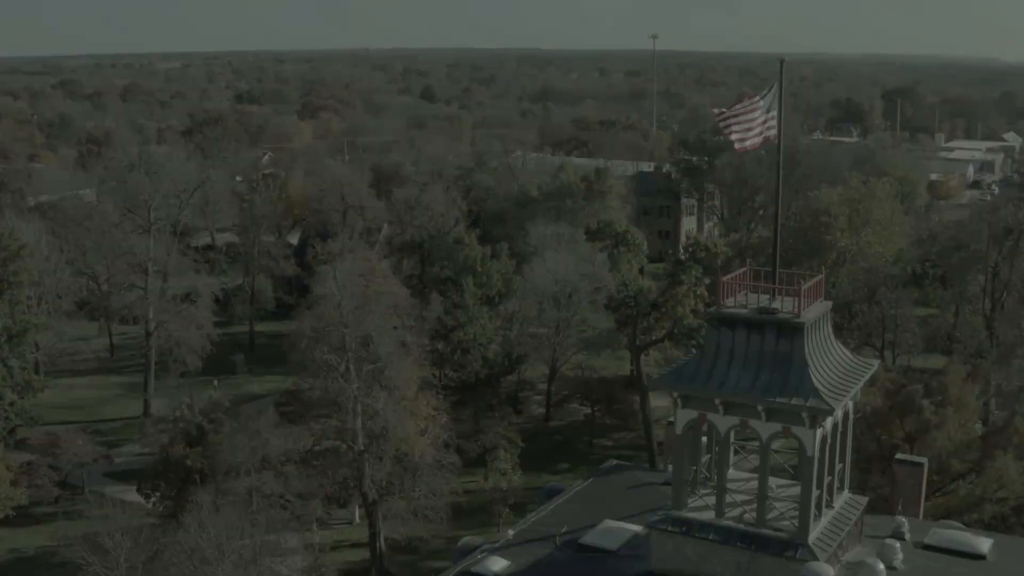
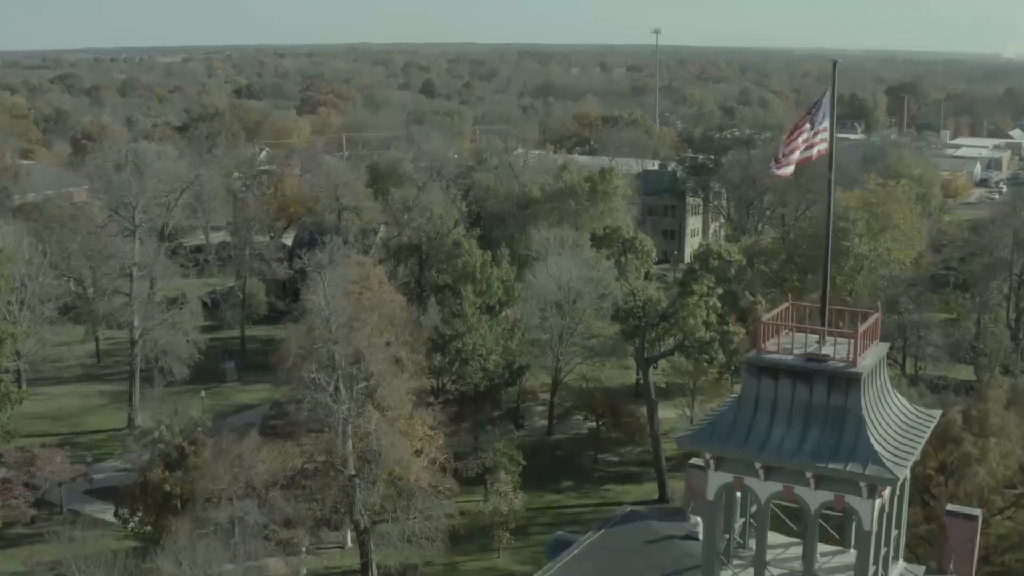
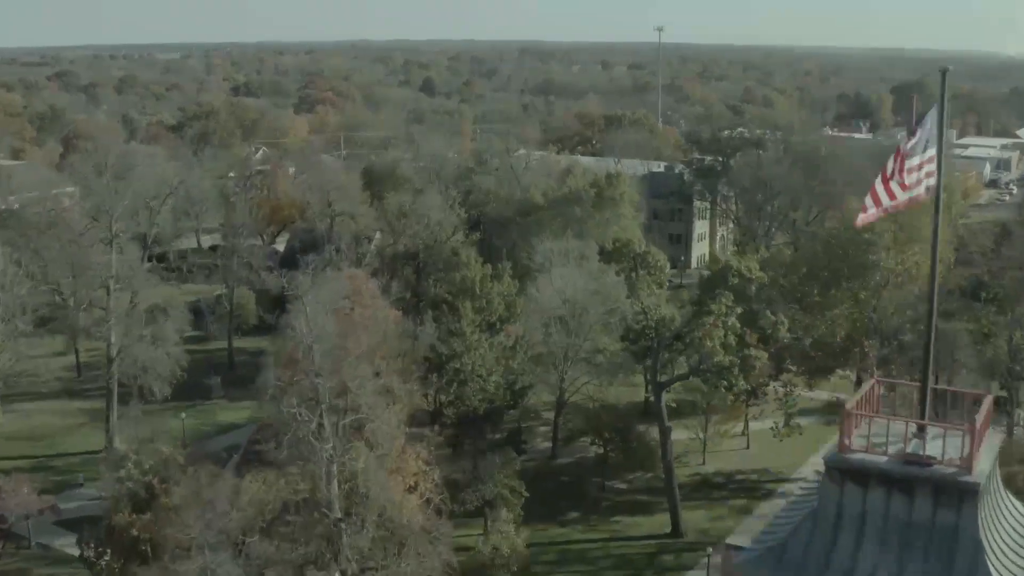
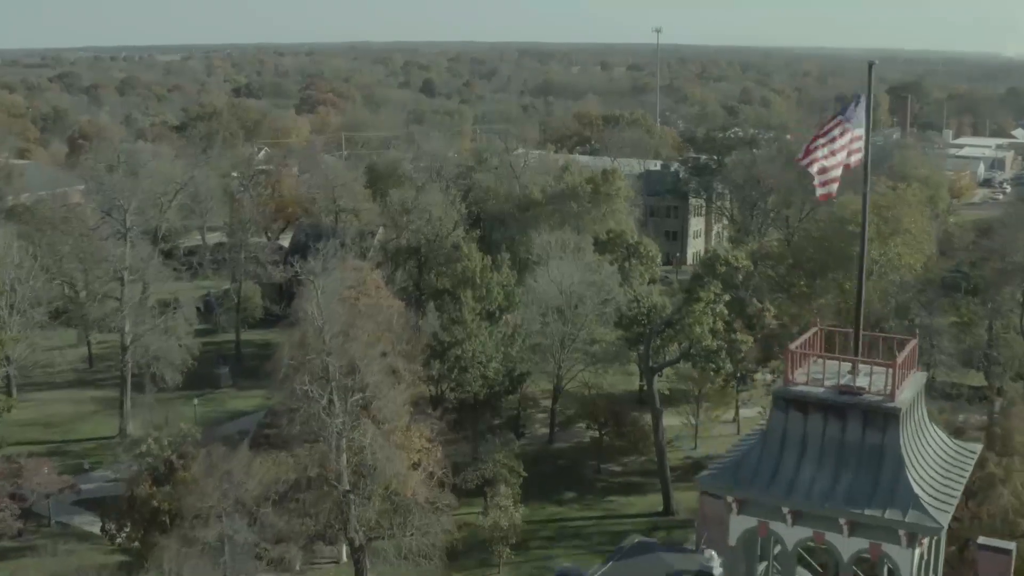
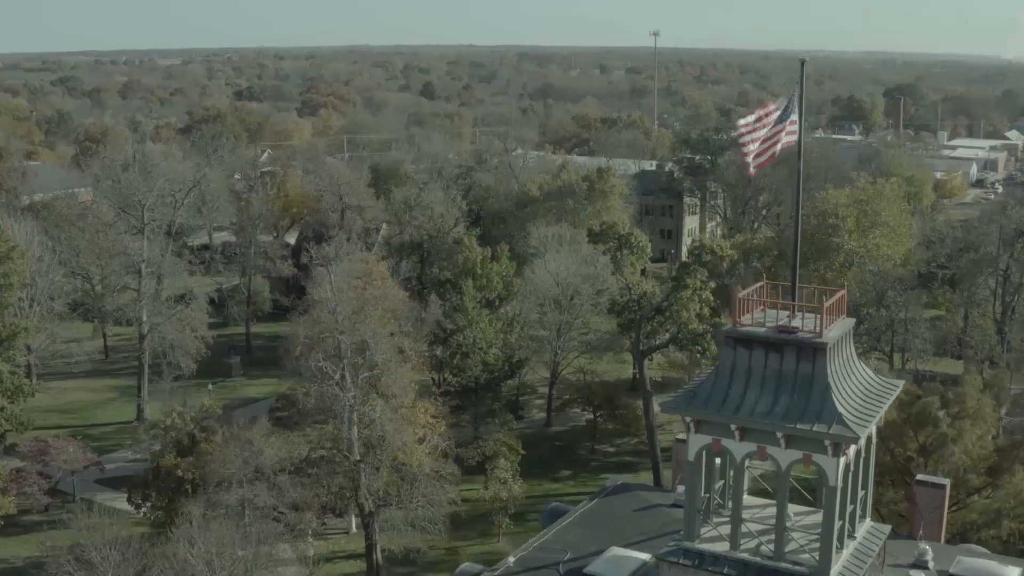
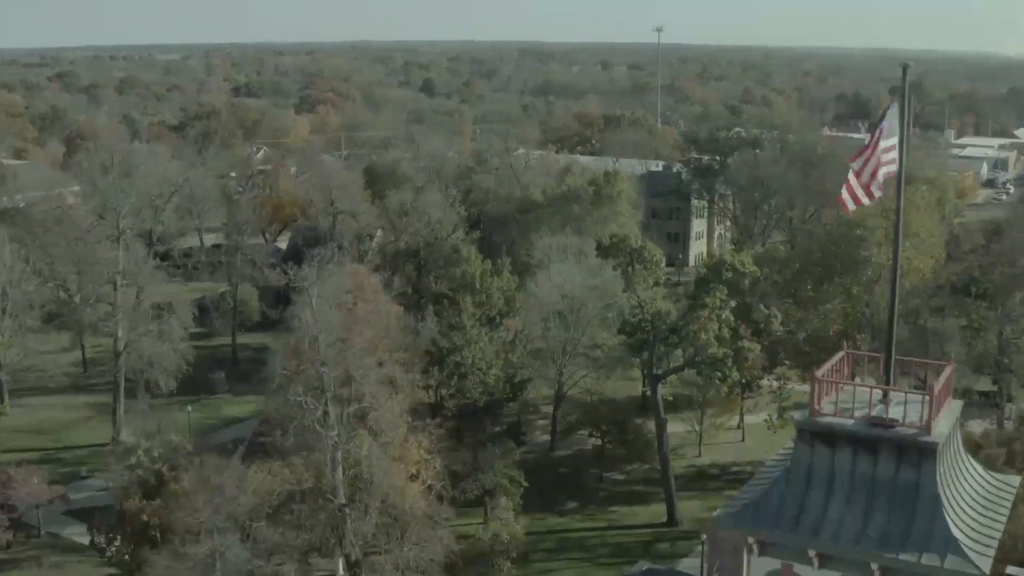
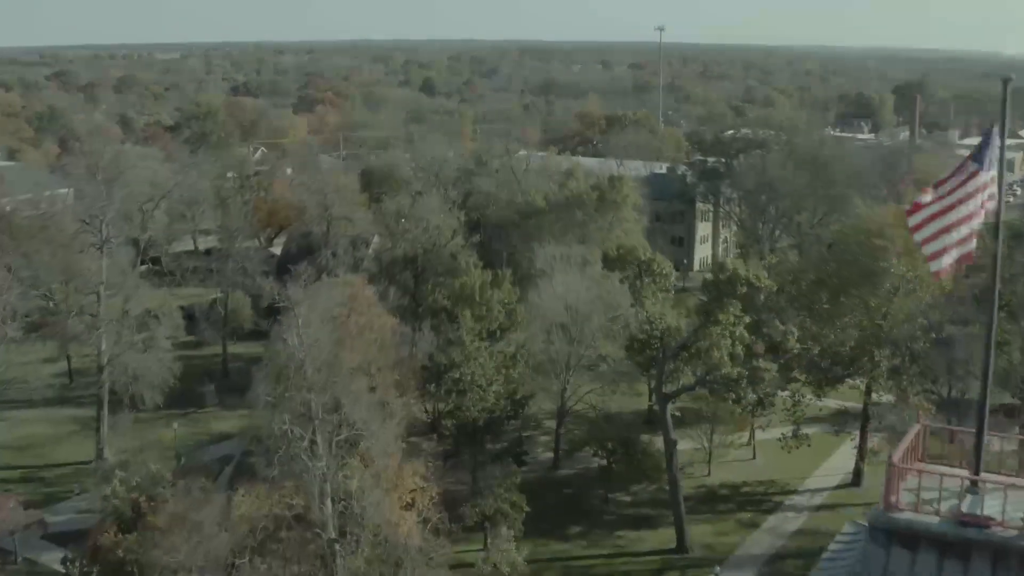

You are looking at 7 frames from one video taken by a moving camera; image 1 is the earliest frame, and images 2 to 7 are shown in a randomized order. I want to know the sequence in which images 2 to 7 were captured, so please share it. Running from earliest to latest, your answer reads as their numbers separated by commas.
5, 2, 4, 6, 3, 7
